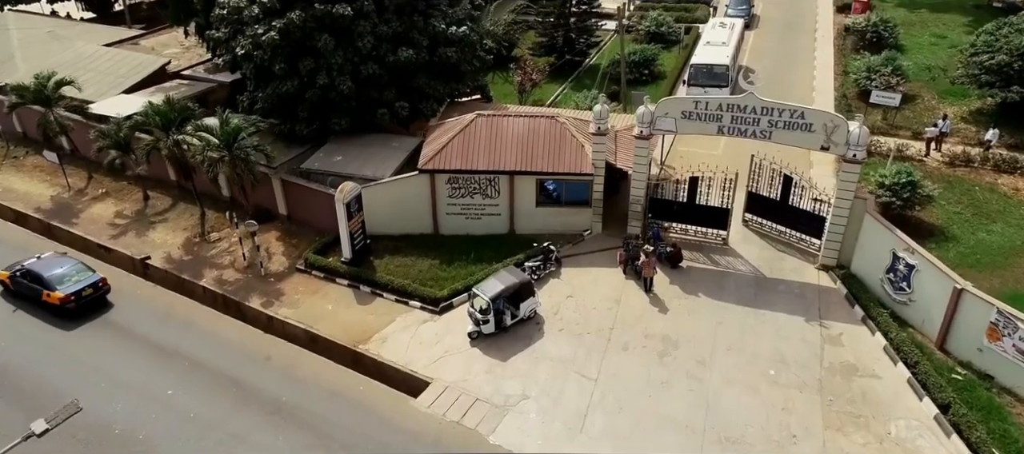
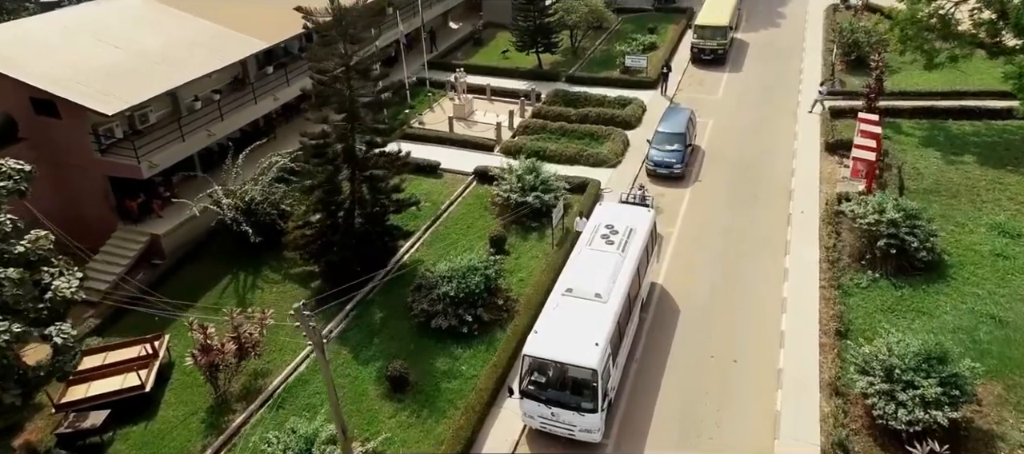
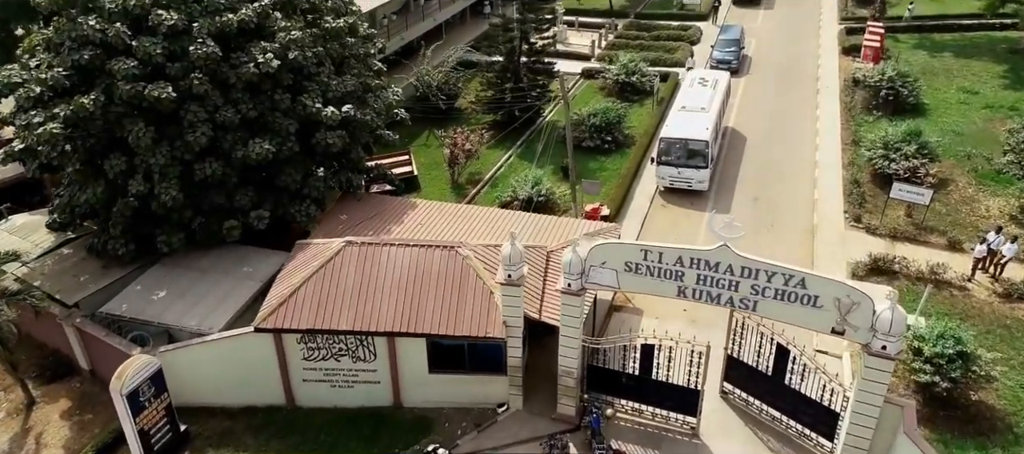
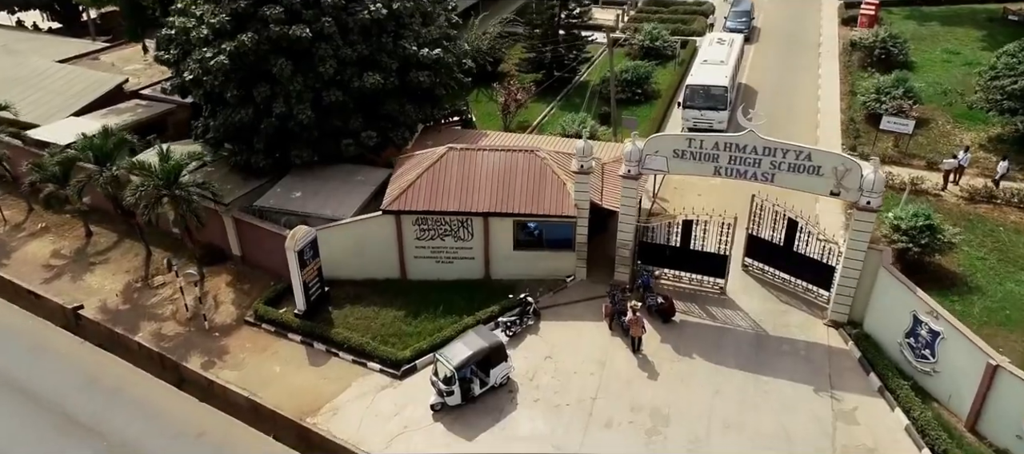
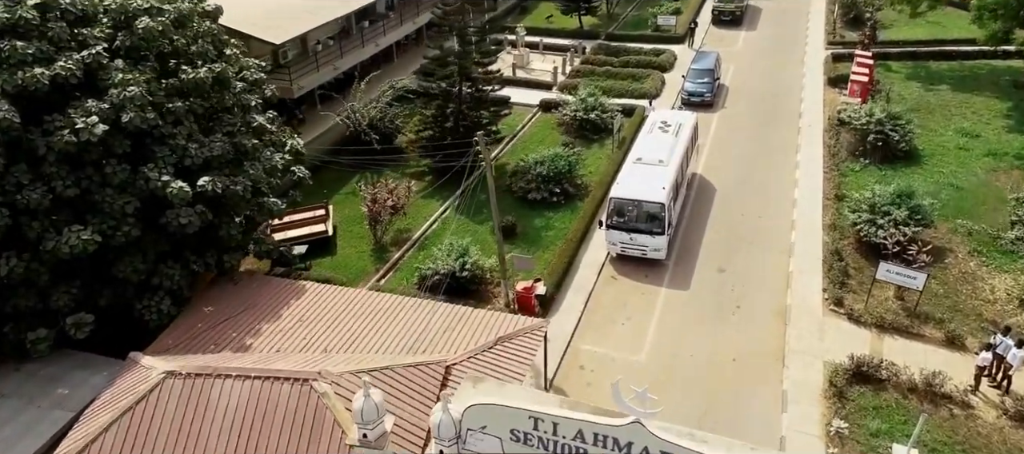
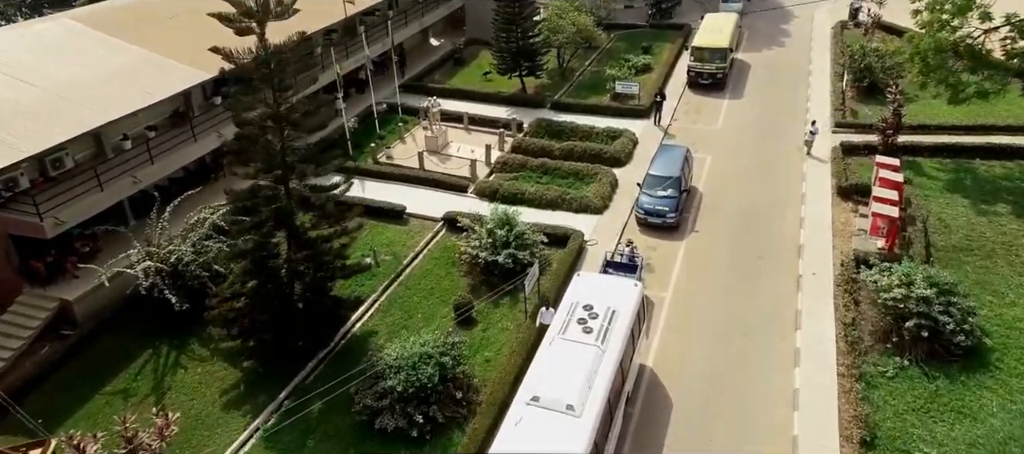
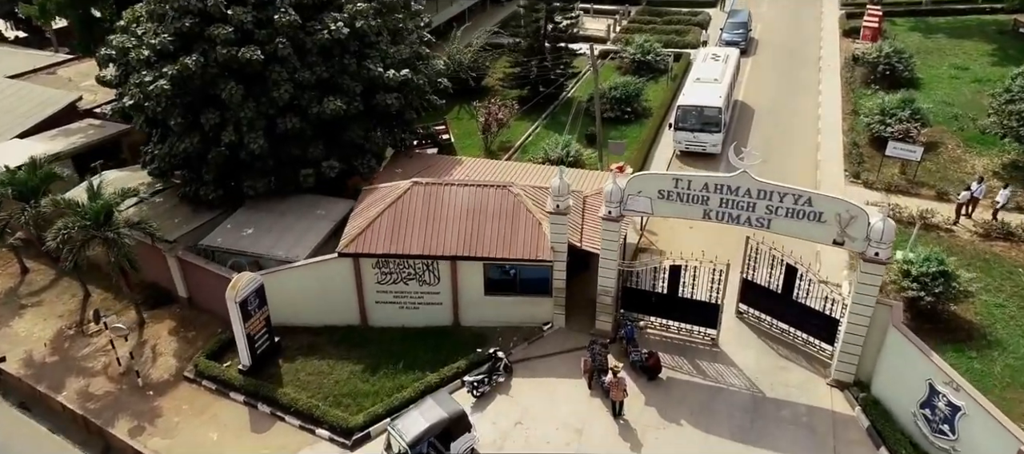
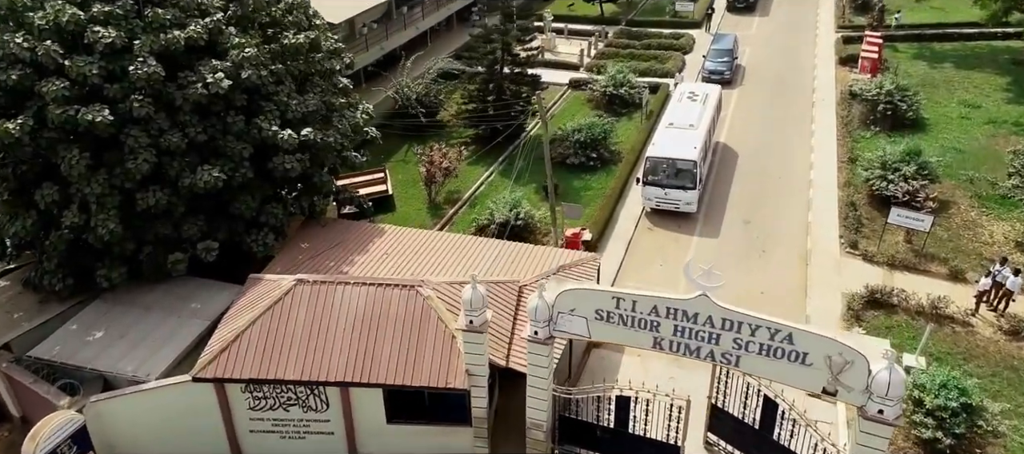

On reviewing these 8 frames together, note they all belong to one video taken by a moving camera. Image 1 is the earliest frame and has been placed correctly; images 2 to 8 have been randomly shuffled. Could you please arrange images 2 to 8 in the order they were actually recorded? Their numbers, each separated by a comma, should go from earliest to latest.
4, 7, 3, 8, 5, 2, 6
